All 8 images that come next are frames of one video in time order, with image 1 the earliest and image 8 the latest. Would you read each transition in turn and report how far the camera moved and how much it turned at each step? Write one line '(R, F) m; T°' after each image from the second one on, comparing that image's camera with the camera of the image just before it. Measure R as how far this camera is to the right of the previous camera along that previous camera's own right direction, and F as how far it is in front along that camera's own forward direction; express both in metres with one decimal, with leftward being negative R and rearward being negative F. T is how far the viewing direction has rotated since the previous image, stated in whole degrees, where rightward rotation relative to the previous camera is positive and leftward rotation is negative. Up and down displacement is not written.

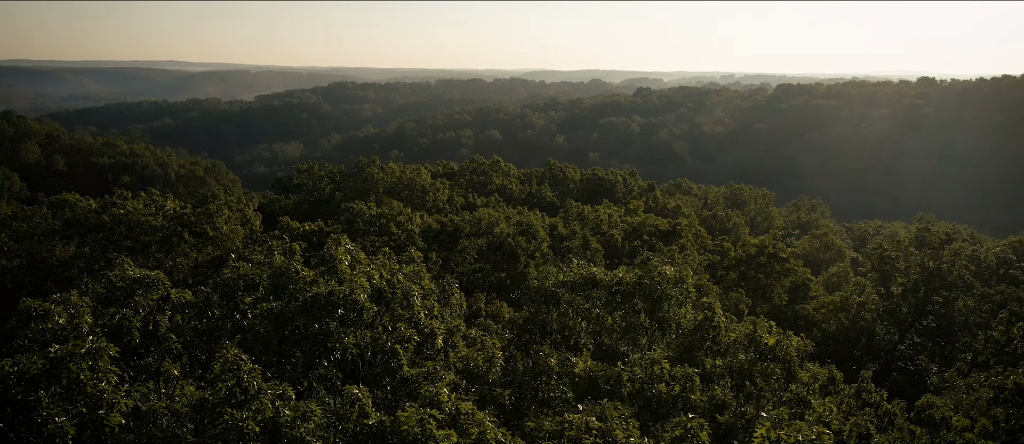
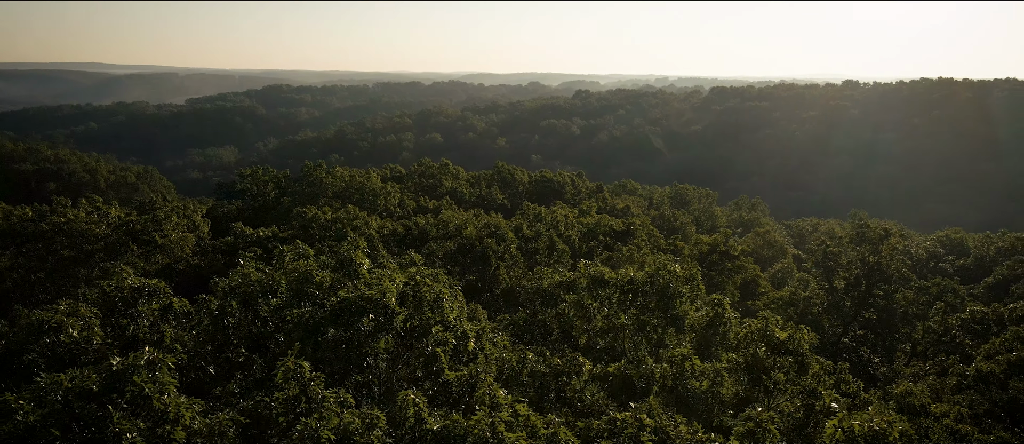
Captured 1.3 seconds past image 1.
(-0.6, 0.0) m; +5°
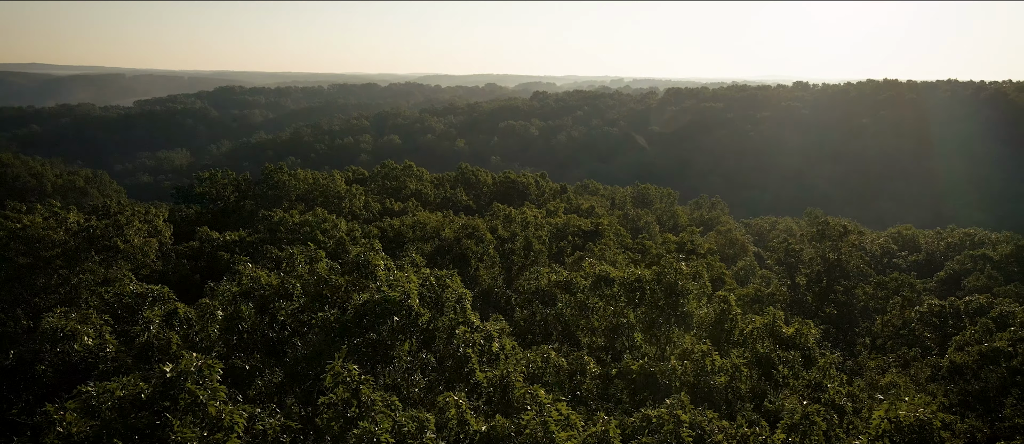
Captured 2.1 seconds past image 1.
(-0.4, 0.0) m; +3°
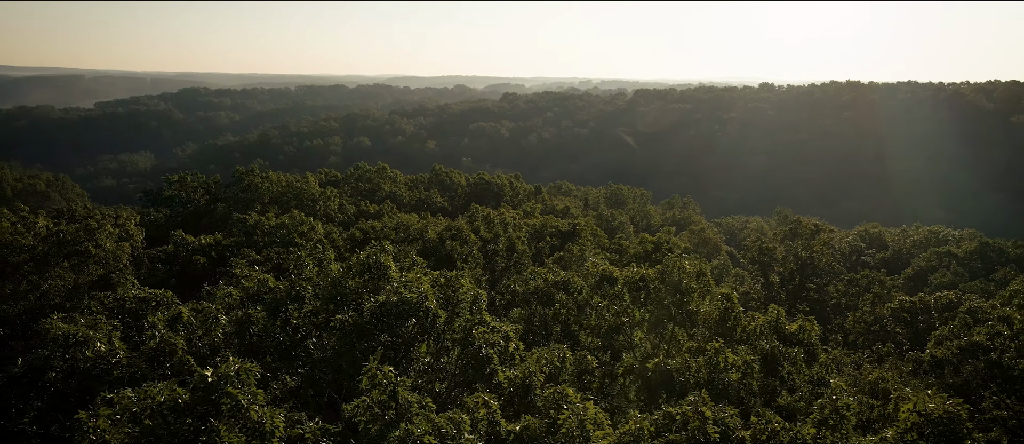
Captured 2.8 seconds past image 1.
(-0.3, 0.0) m; +2°
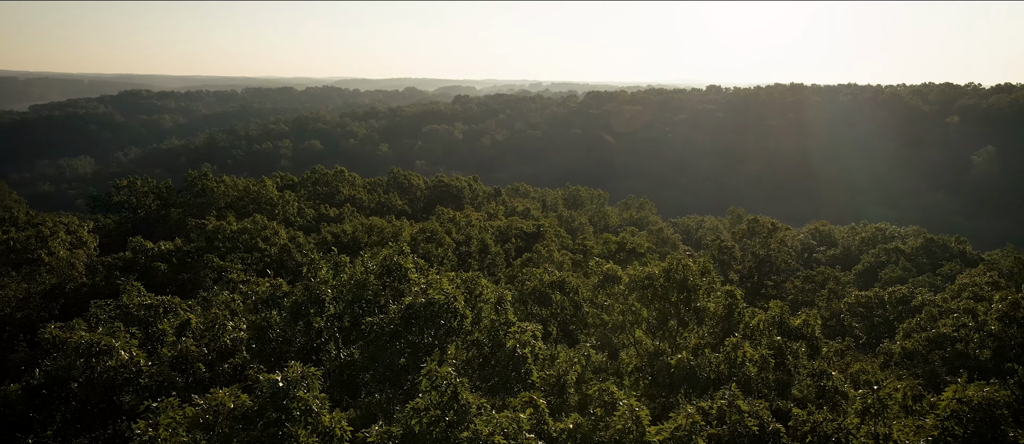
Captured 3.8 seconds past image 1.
(-0.4, 0.0) m; +4°
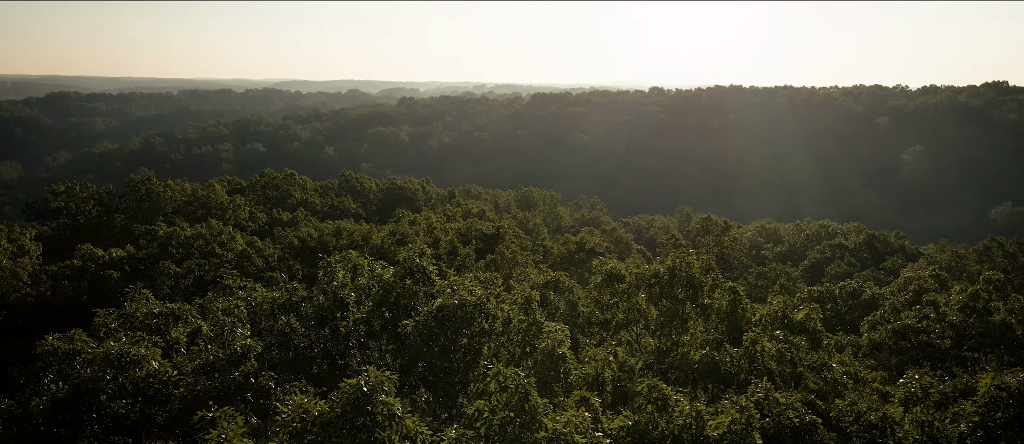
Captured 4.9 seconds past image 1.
(-0.5, 0.0) m; +4°
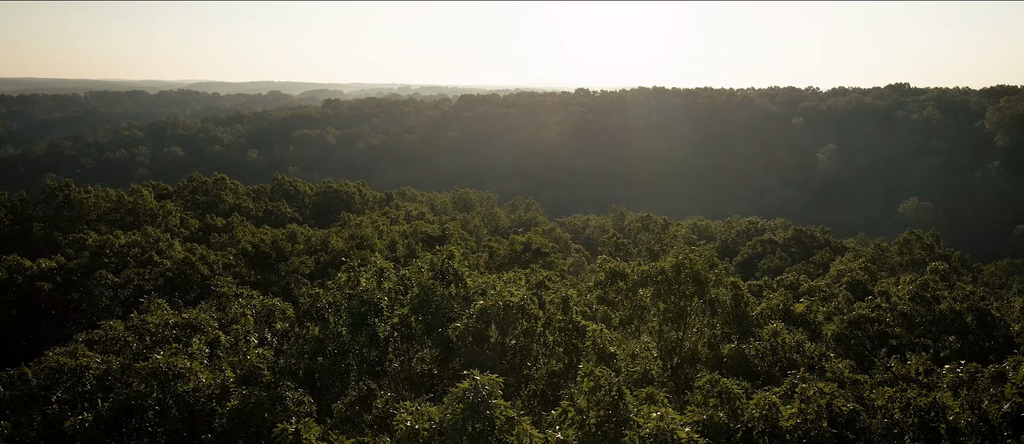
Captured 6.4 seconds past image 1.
(-0.7, +0.1) m; +5°
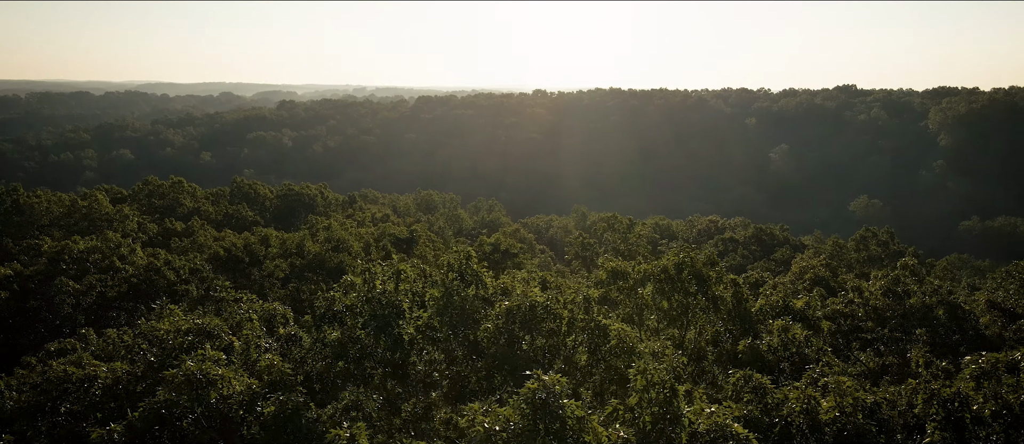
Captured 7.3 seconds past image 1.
(-0.4, 0.0) m; +3°
